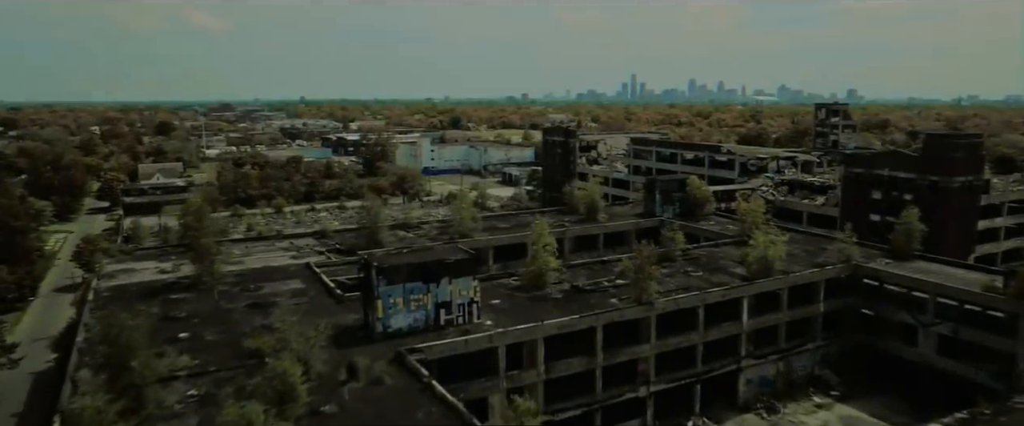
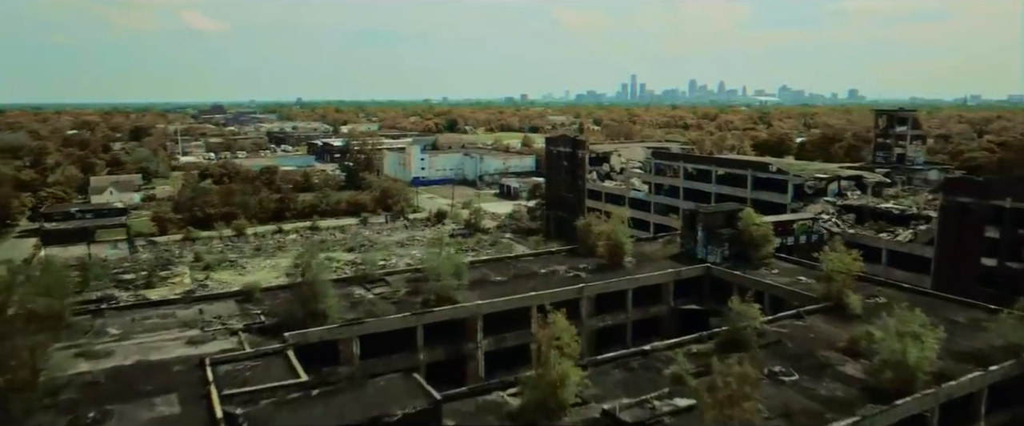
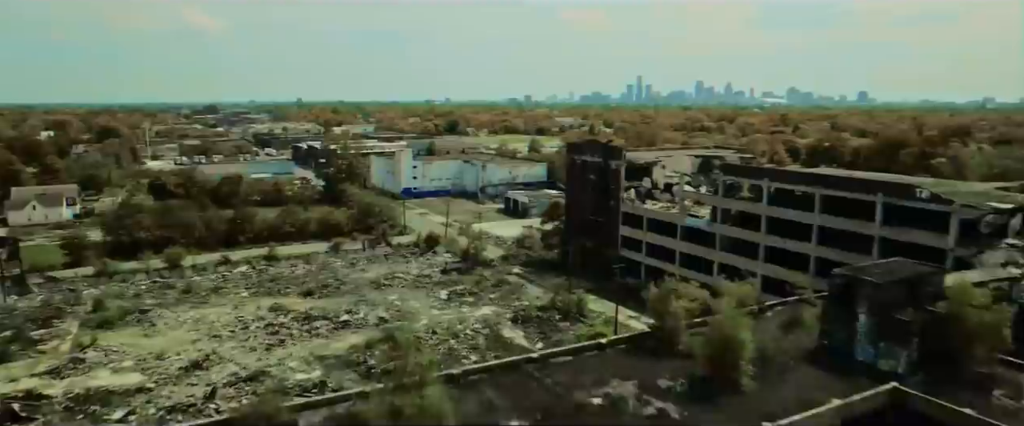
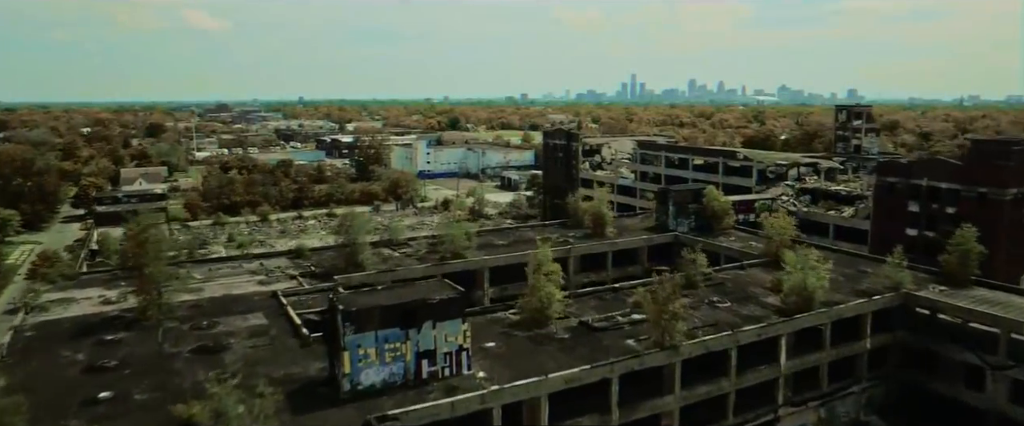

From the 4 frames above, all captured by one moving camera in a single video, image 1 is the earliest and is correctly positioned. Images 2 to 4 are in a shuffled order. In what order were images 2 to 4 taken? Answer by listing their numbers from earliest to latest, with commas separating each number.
4, 2, 3
